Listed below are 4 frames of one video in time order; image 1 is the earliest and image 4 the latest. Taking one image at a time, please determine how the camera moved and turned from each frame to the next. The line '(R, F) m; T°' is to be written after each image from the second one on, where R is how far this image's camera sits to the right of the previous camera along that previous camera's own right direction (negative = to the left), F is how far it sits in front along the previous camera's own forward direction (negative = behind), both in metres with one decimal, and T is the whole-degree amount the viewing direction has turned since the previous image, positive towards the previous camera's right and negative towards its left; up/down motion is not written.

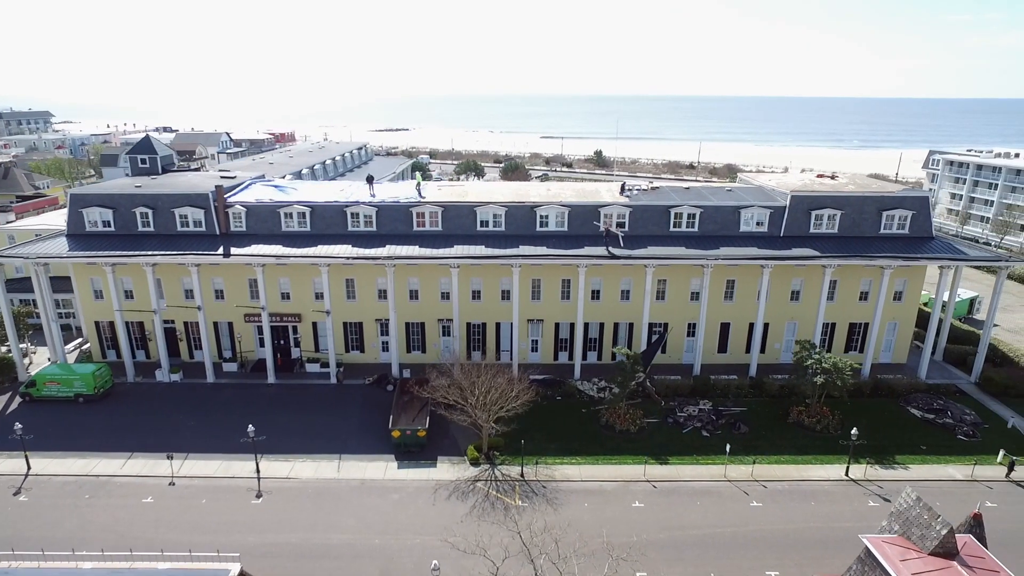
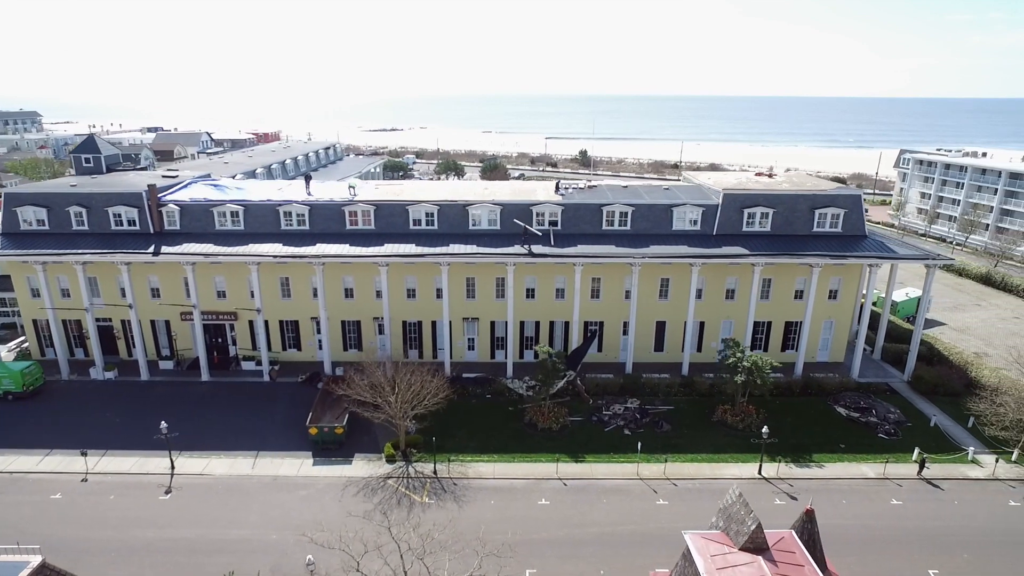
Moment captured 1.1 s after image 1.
(+4.2, -0.1) m; 0°
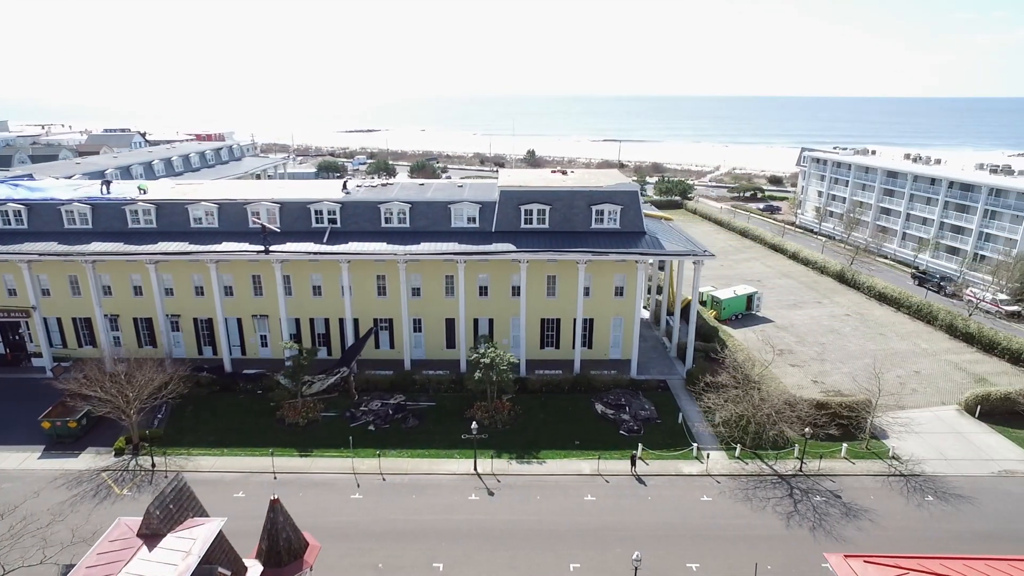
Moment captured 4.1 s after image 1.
(+13.5, -0.1) m; -1°
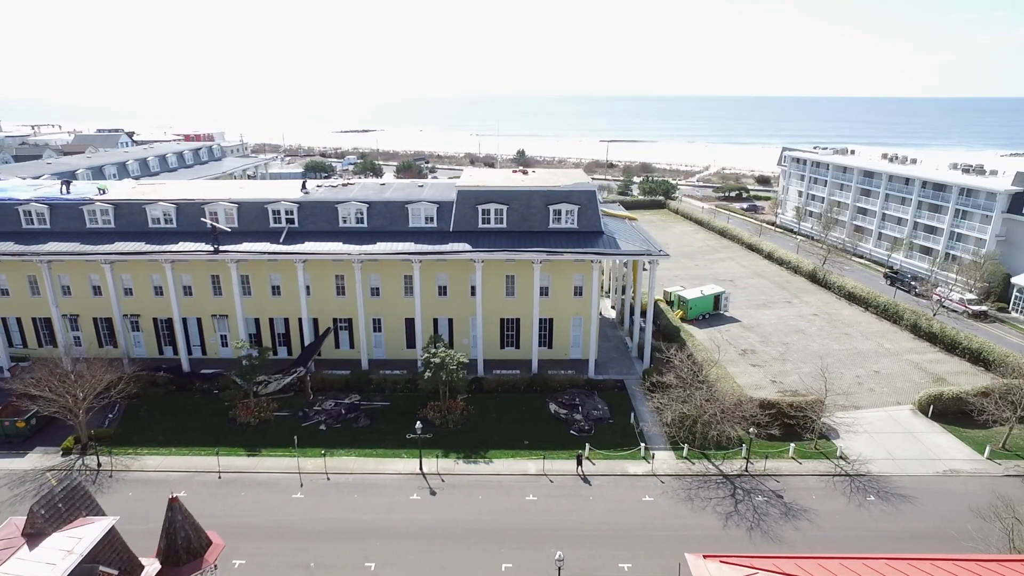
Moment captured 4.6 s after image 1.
(+2.6, 0.0) m; 0°
